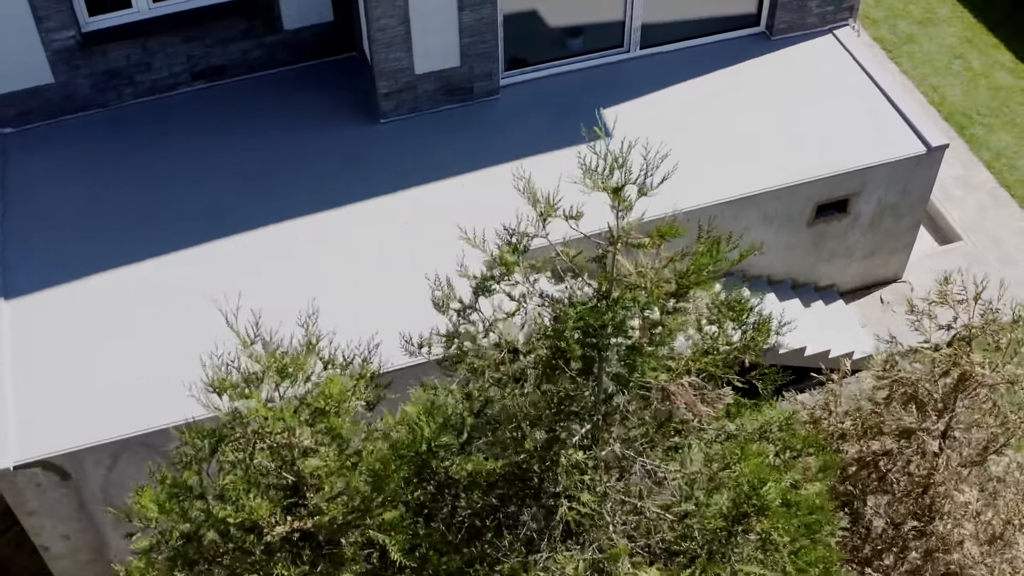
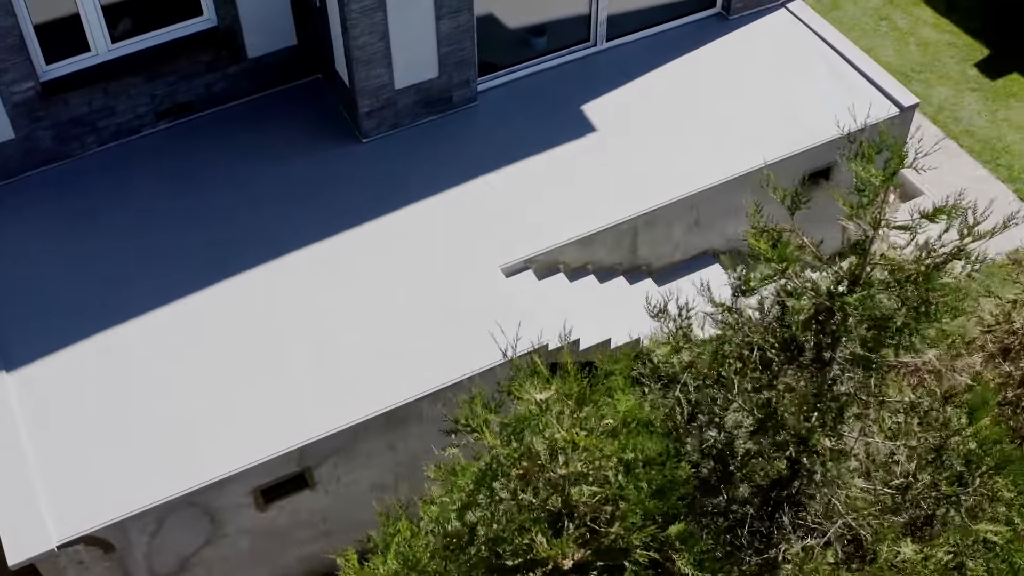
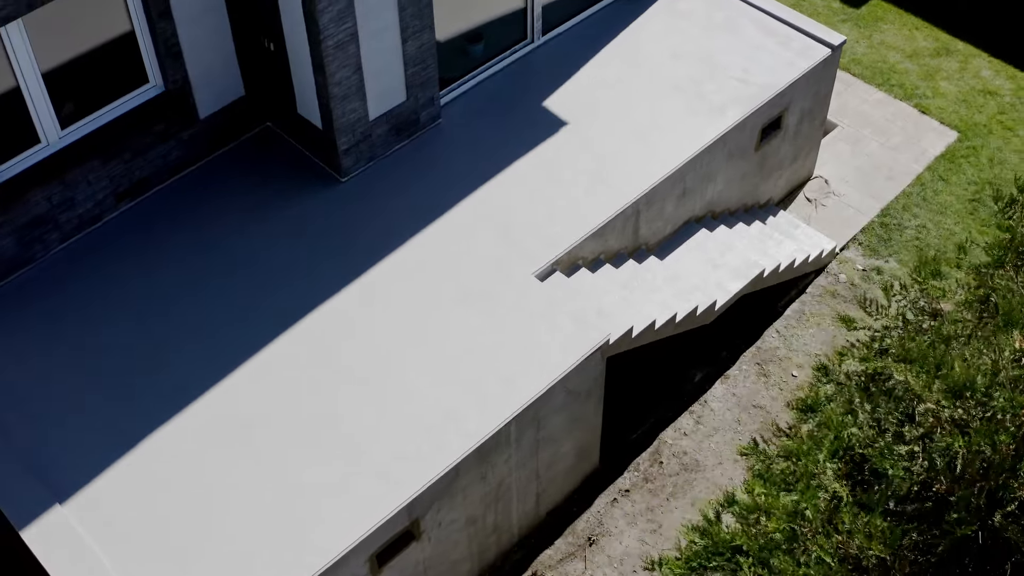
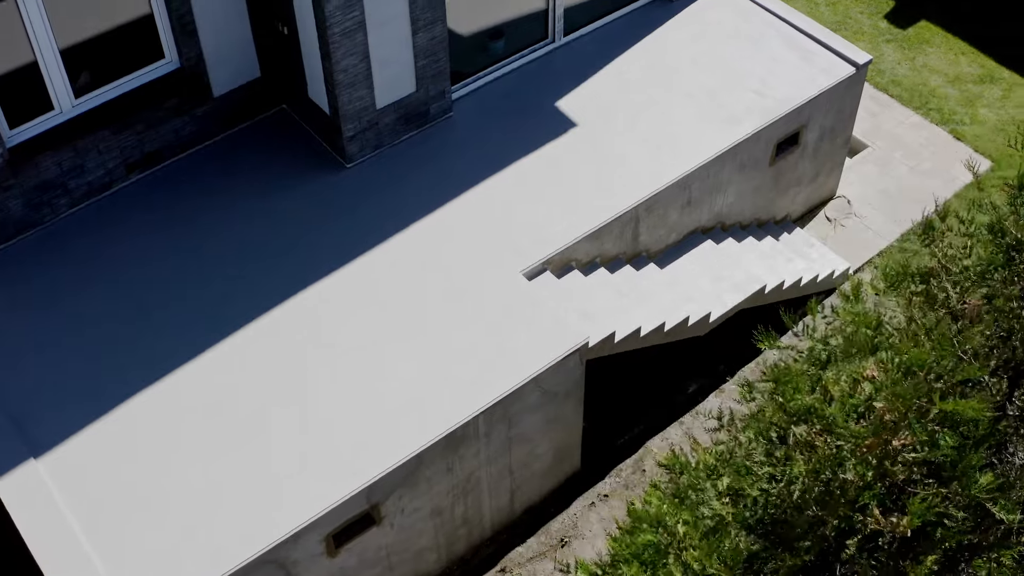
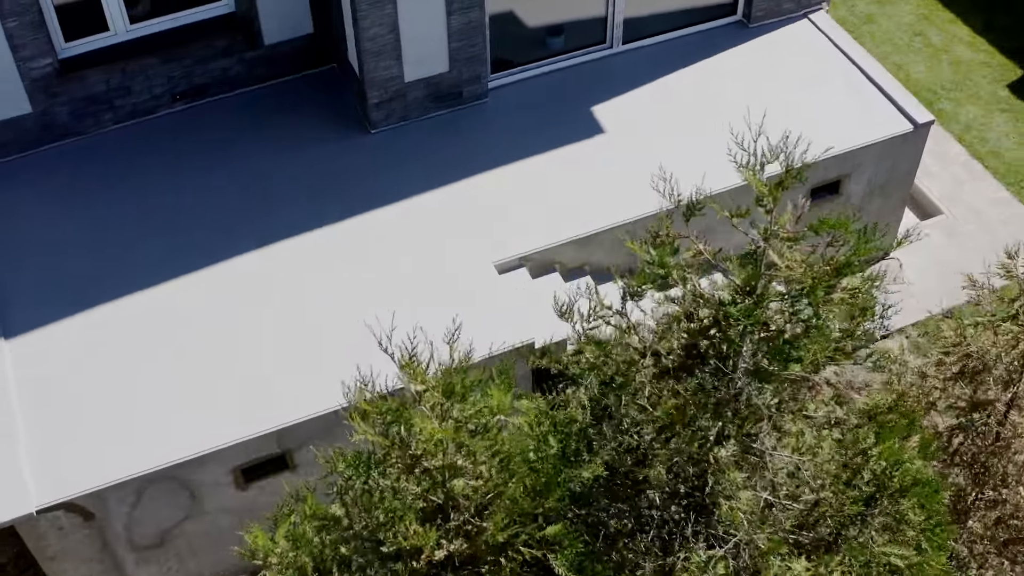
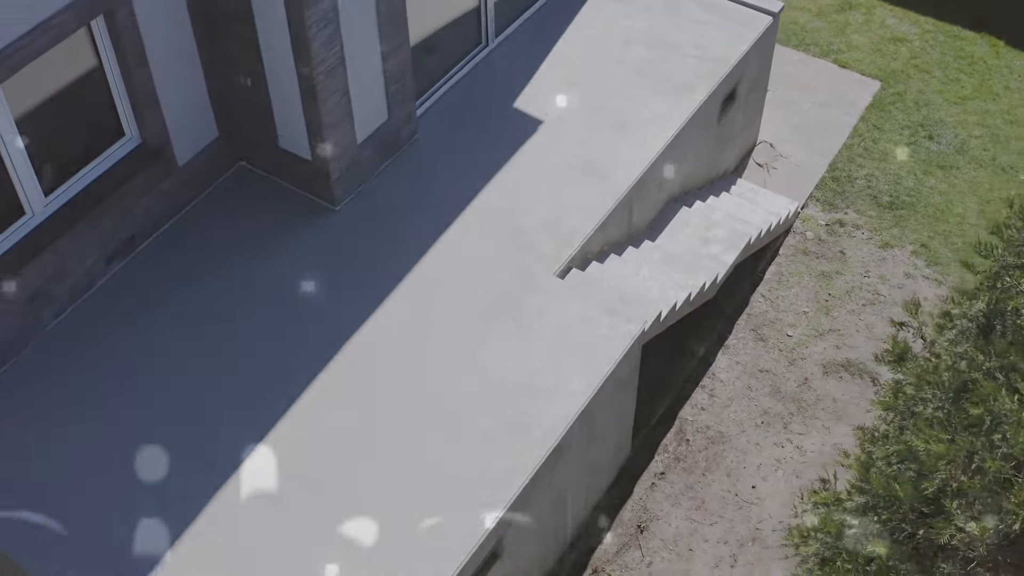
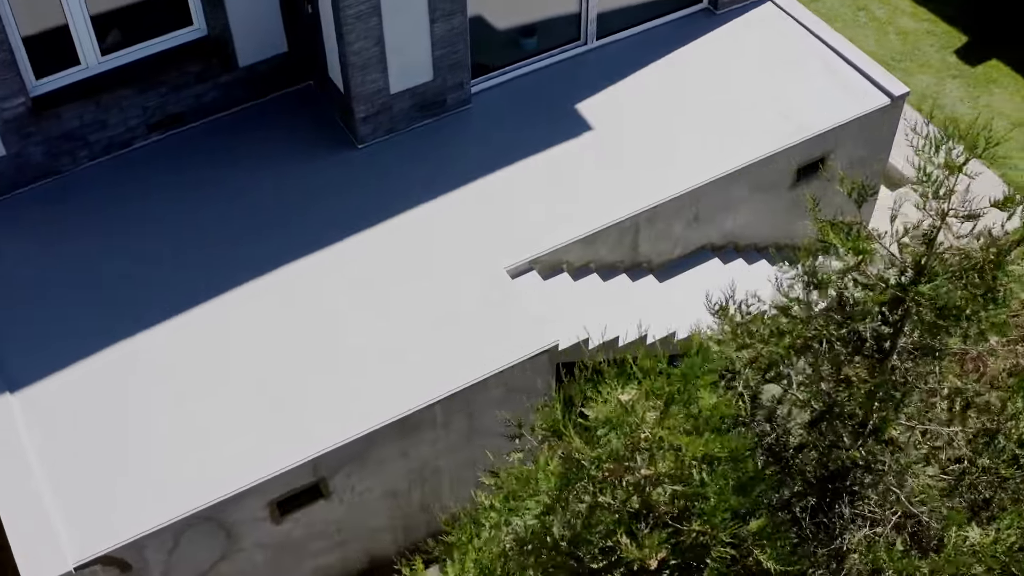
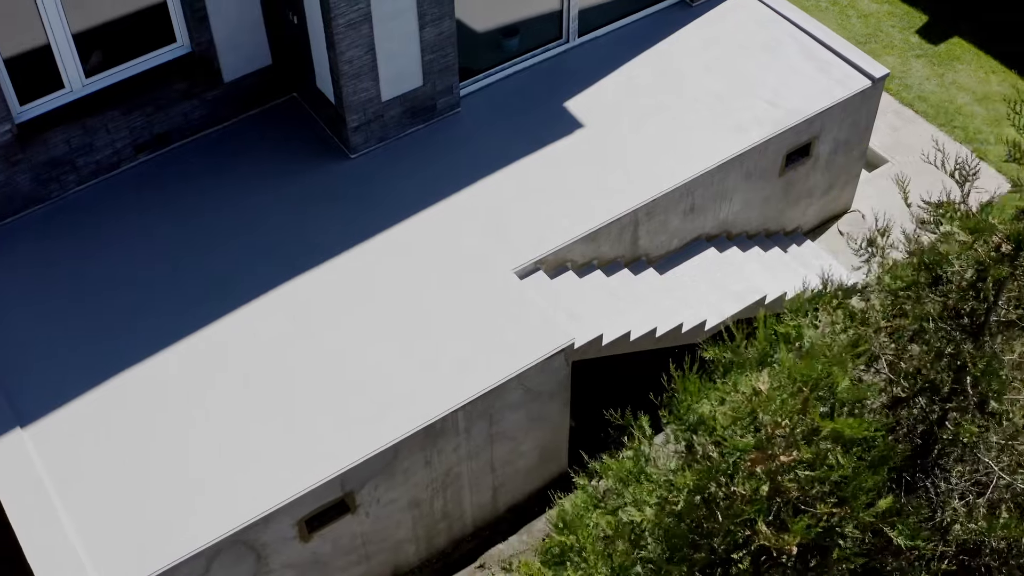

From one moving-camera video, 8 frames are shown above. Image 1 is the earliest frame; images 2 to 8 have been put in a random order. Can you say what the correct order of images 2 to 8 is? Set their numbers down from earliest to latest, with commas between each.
5, 2, 7, 8, 4, 3, 6
